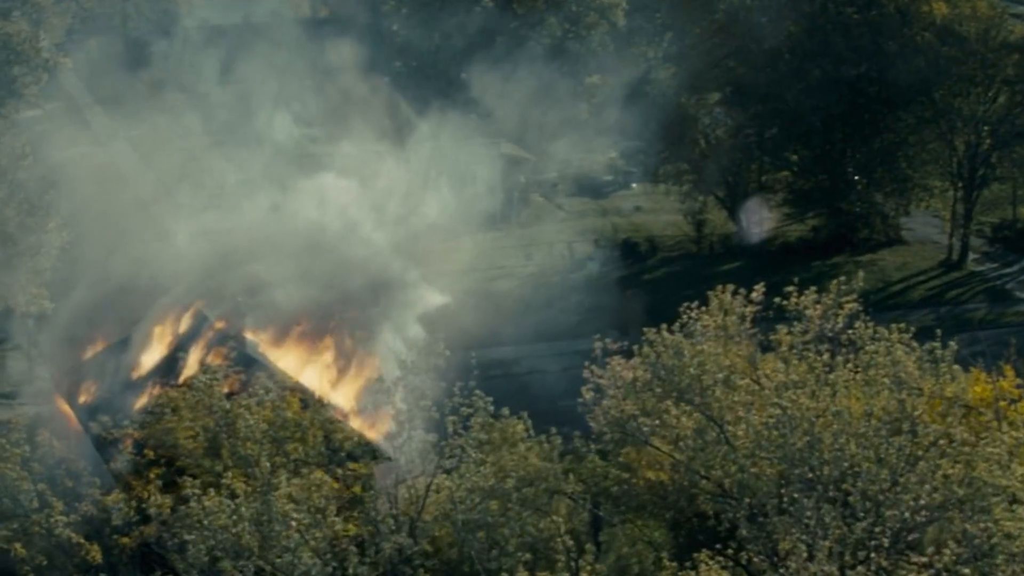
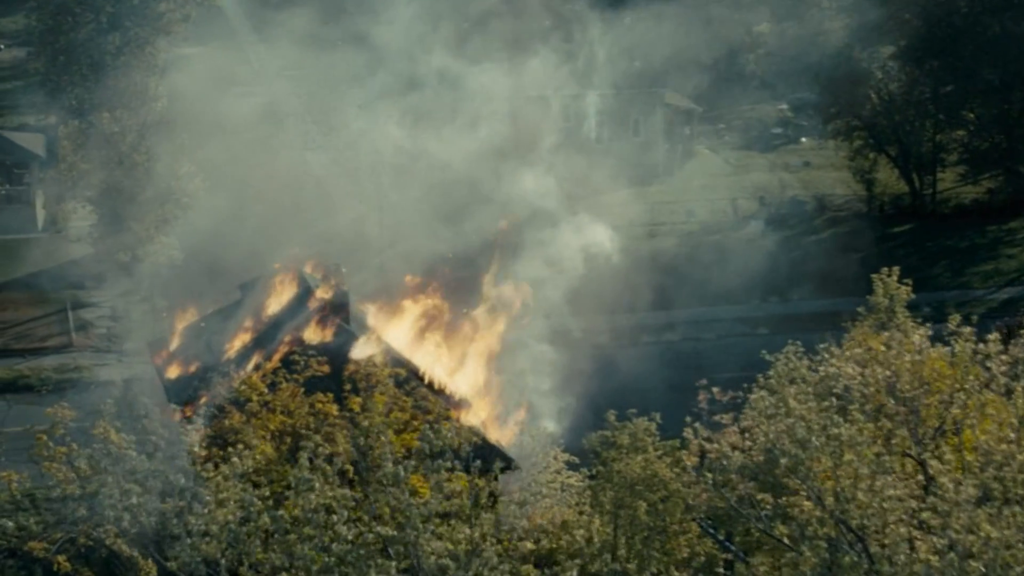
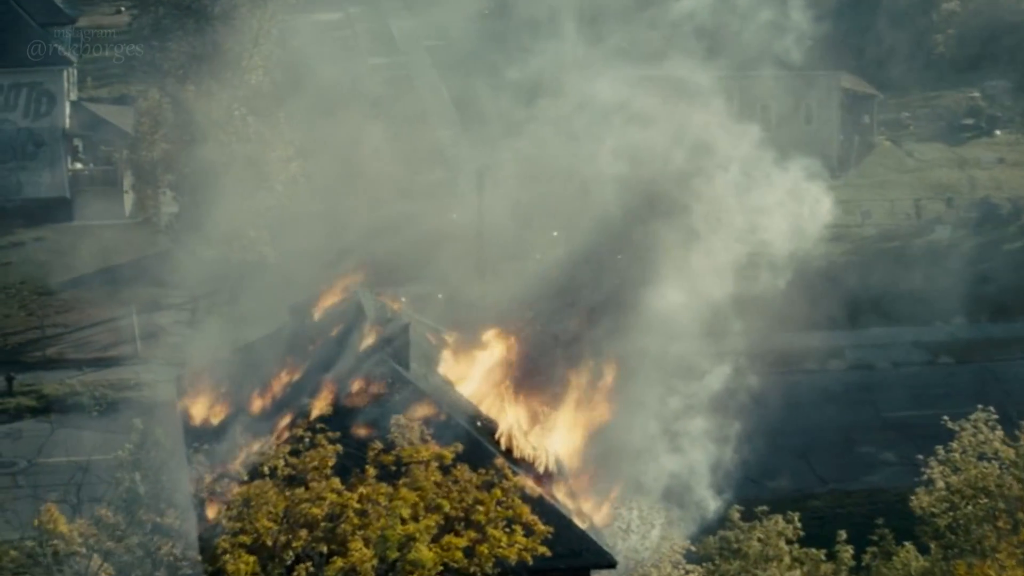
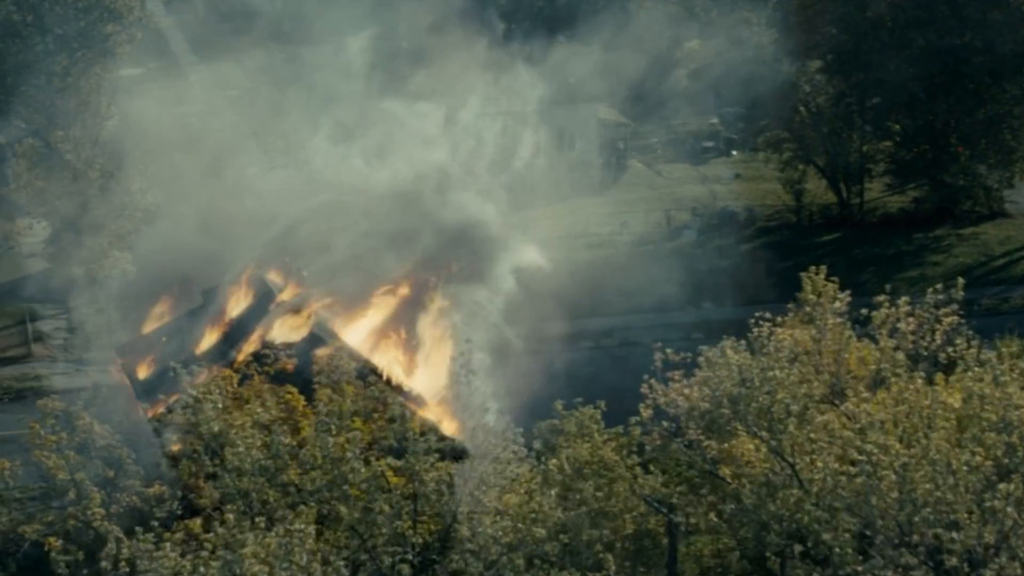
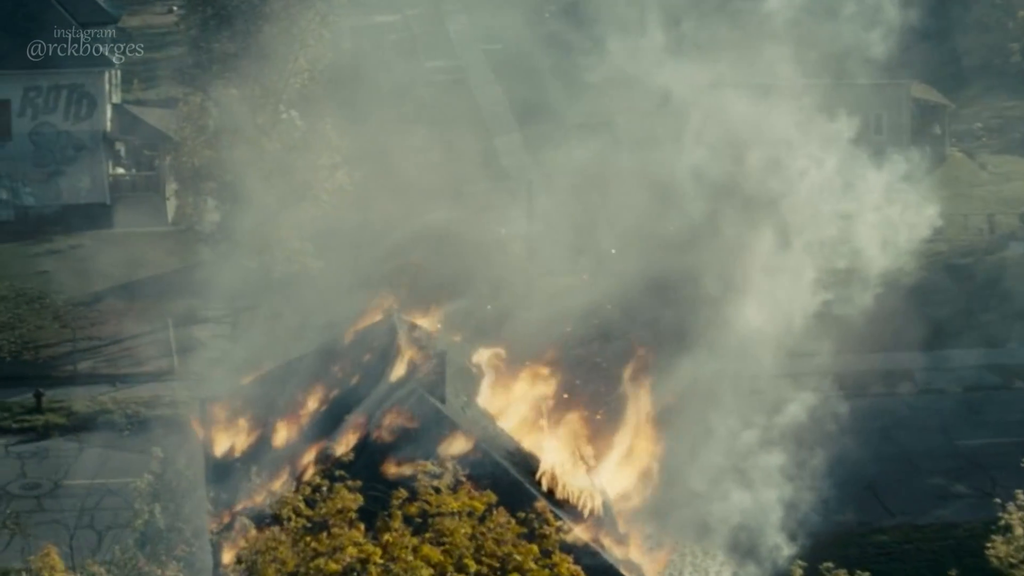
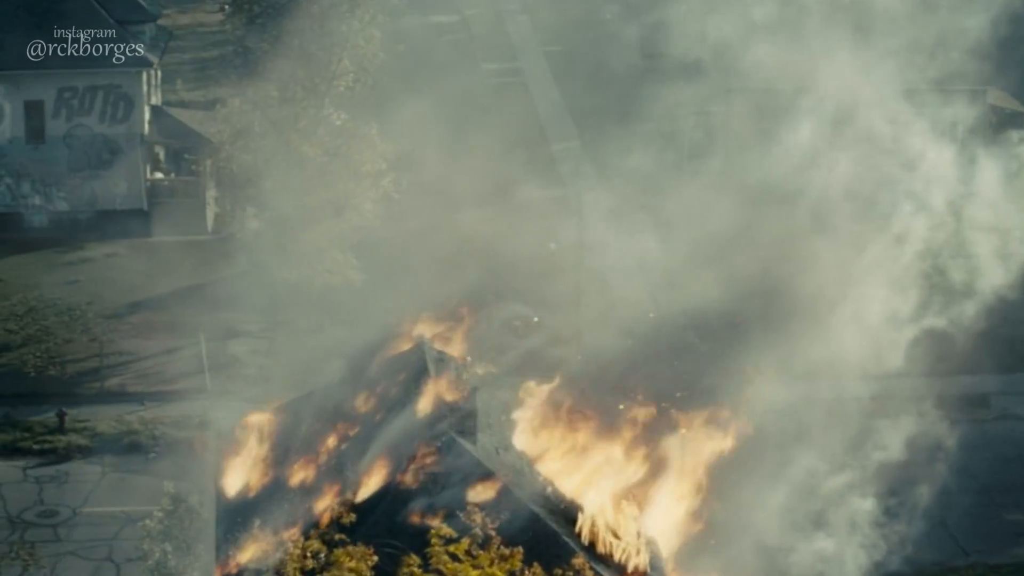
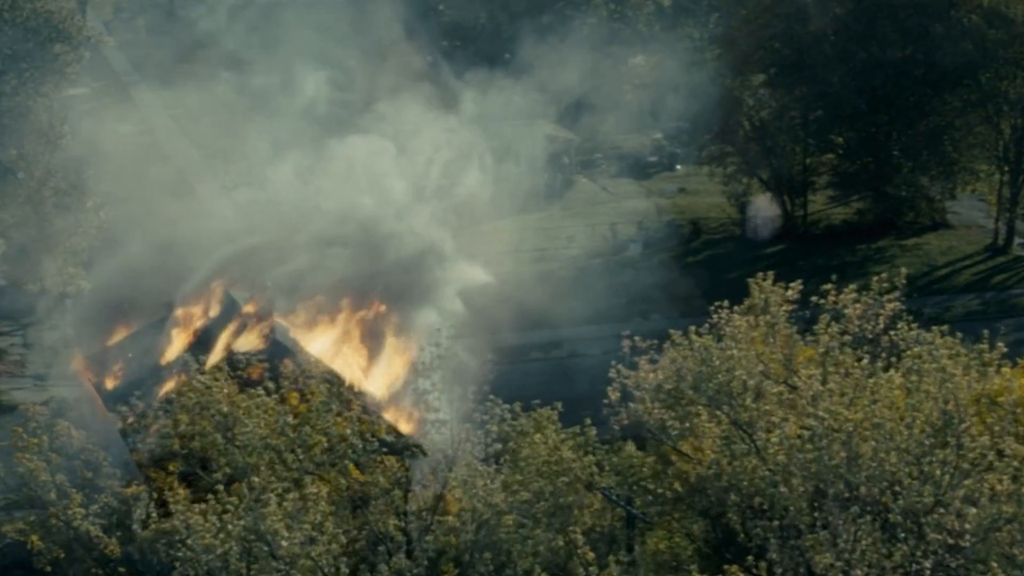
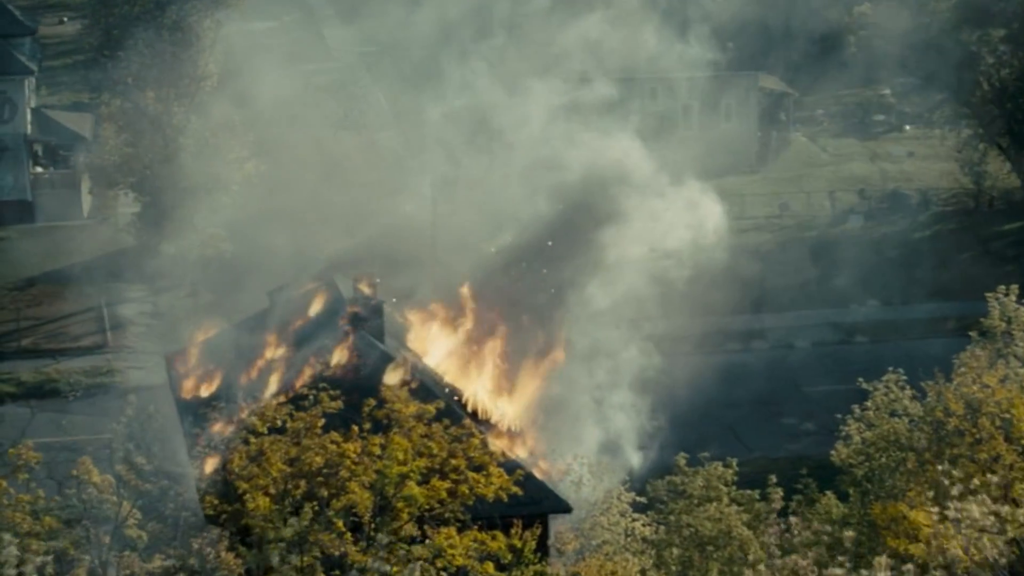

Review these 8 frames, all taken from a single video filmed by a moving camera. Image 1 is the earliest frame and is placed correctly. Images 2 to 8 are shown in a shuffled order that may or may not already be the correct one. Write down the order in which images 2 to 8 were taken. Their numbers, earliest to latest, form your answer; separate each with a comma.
7, 4, 2, 8, 3, 5, 6
